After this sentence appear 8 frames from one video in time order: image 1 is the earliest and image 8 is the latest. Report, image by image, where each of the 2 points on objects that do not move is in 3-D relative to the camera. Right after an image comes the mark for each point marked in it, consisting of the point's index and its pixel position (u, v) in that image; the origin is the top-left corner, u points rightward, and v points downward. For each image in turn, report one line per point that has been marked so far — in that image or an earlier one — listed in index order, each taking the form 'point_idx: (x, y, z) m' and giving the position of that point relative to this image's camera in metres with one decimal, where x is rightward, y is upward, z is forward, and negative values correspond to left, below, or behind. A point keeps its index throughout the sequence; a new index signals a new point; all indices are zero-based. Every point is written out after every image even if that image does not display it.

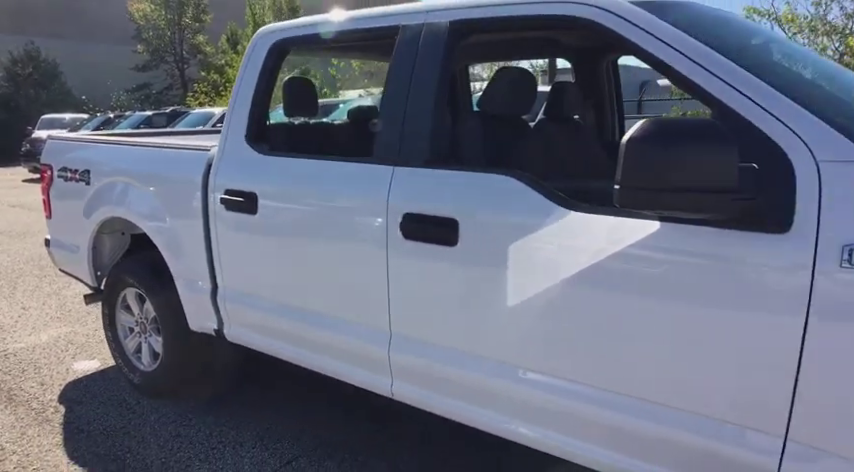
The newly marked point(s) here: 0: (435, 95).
0: (0.0, +0.5, +2.4) m
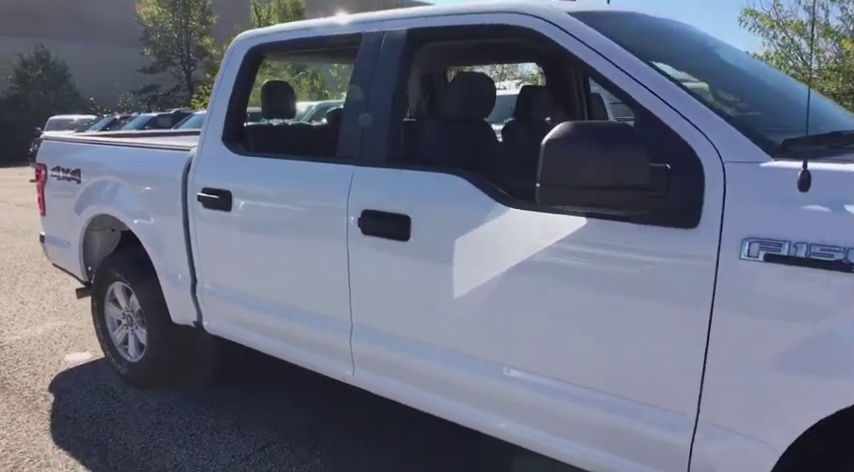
0: (-0.1, +0.5, +2.6) m
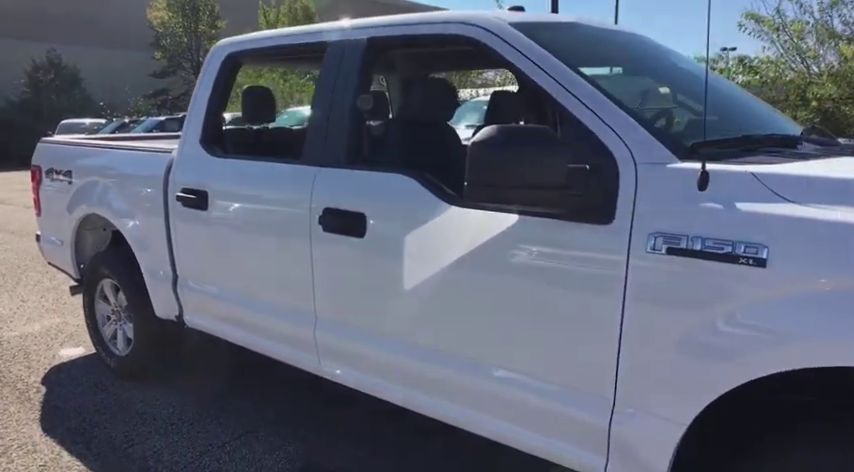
0: (-0.3, +0.5, +2.7) m
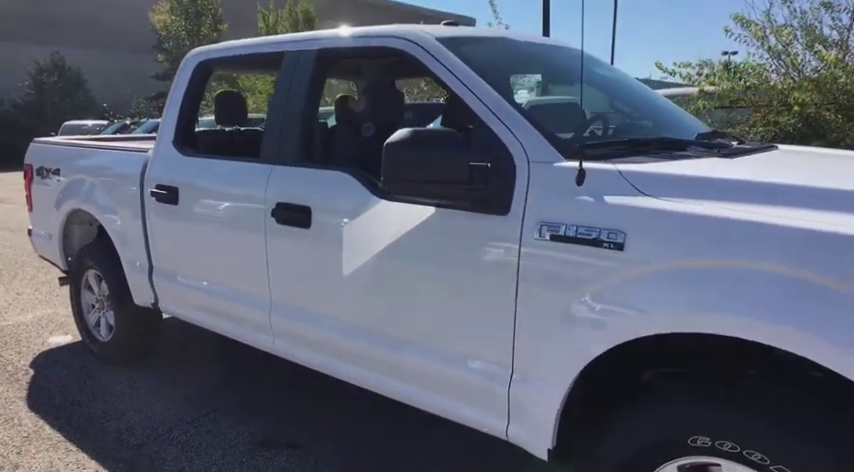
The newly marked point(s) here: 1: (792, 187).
0: (-0.6, +0.6, +3.0) m
1: (+1.0, +0.1, +1.9) m
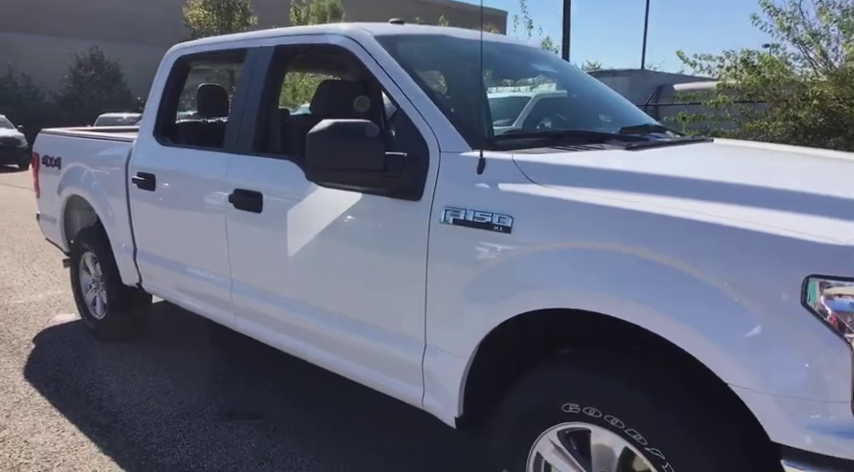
0: (-0.8, +0.7, +3.2) m
1: (+0.7, +0.2, +2.0) m
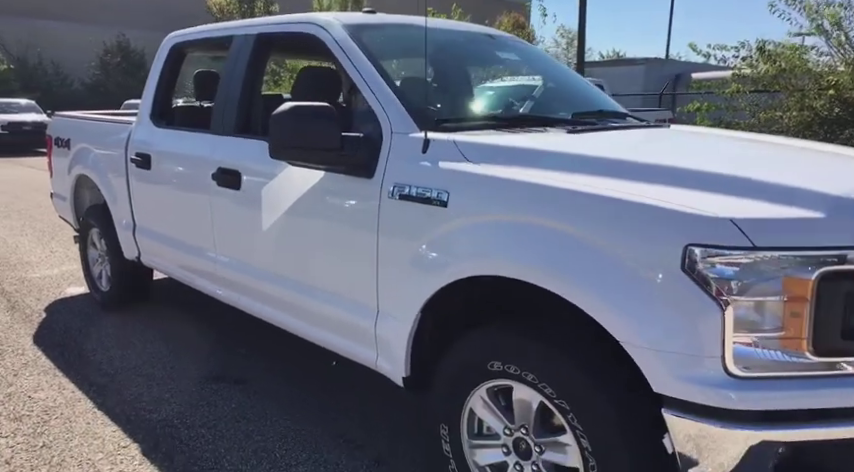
0: (-1.0, +0.8, +3.4) m
1: (+0.5, +0.3, +2.2) m
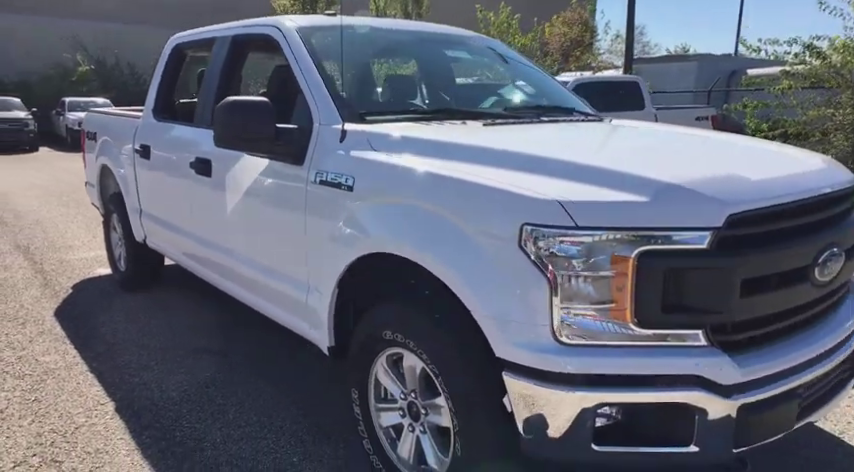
0: (-1.2, +0.9, +3.8) m
1: (+0.2, +0.3, +2.4) m
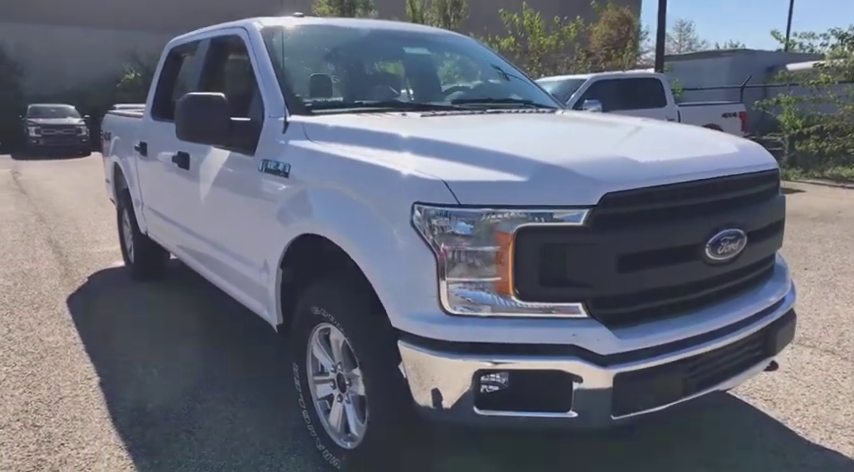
0: (-1.4, +0.9, +4.1) m
1: (-0.1, +0.4, +2.6) m
